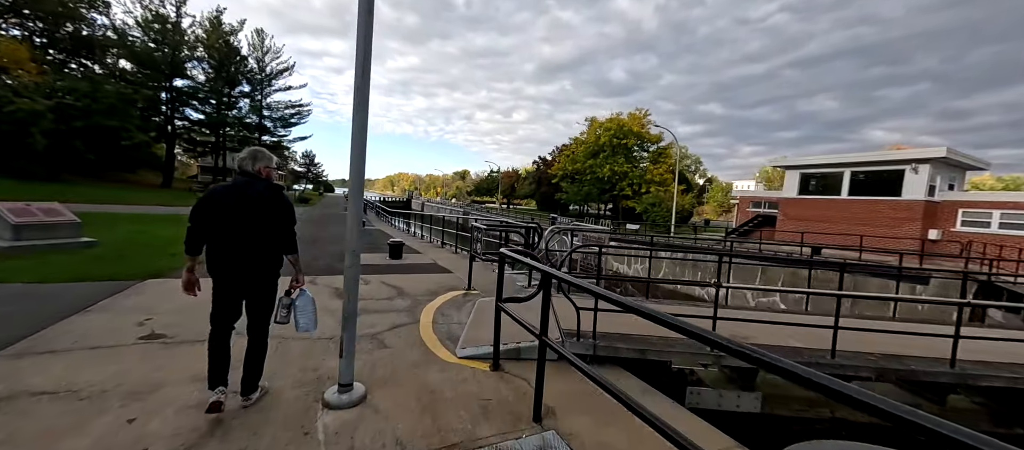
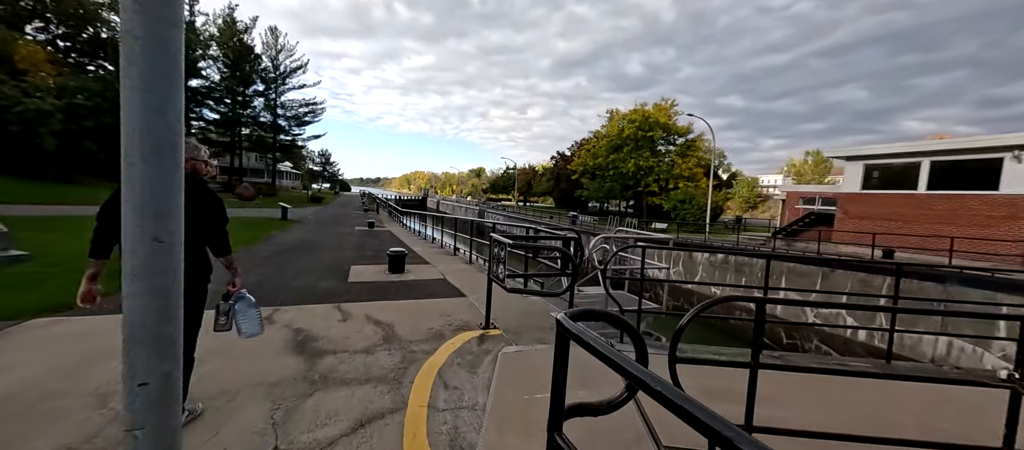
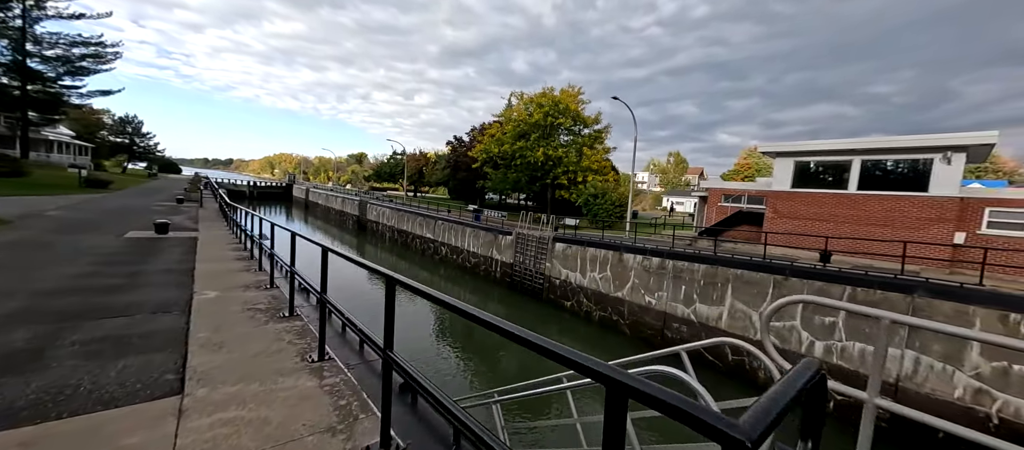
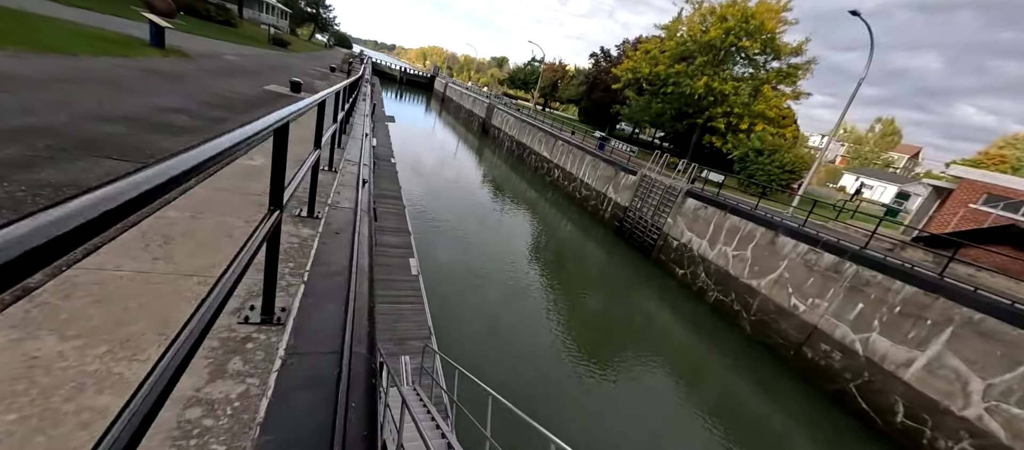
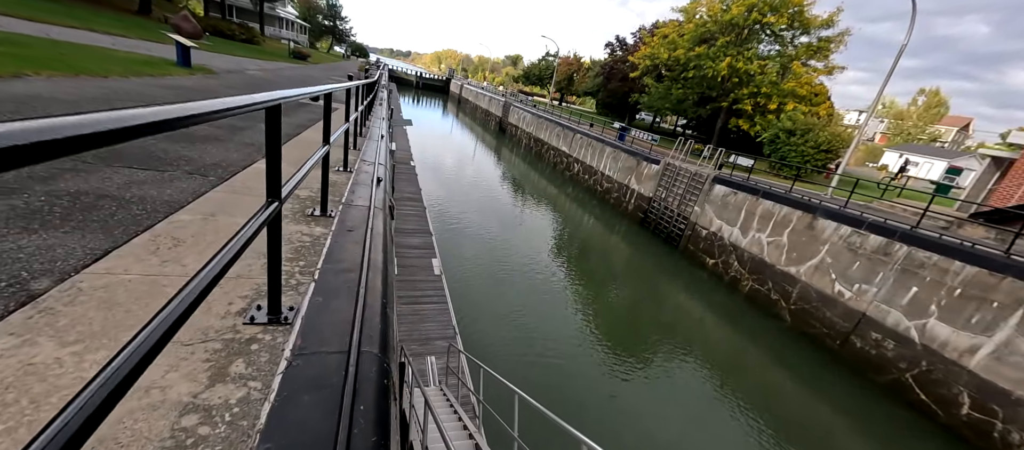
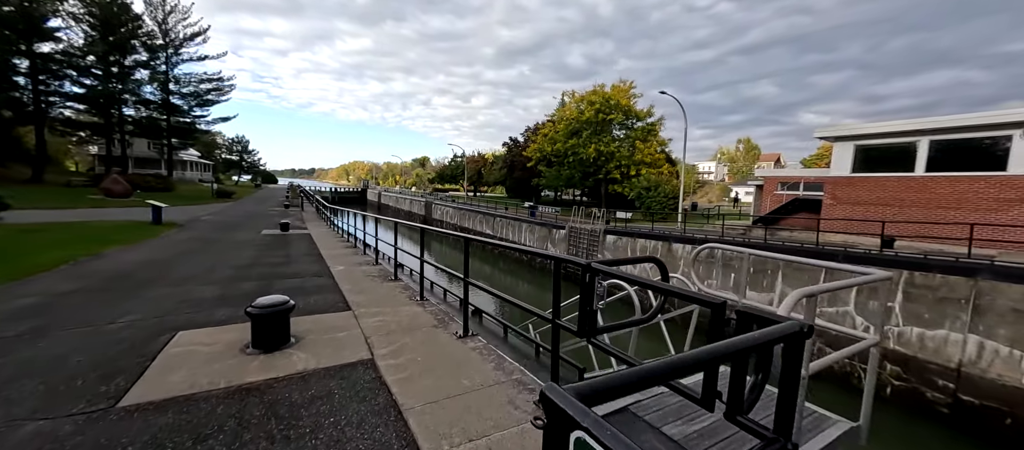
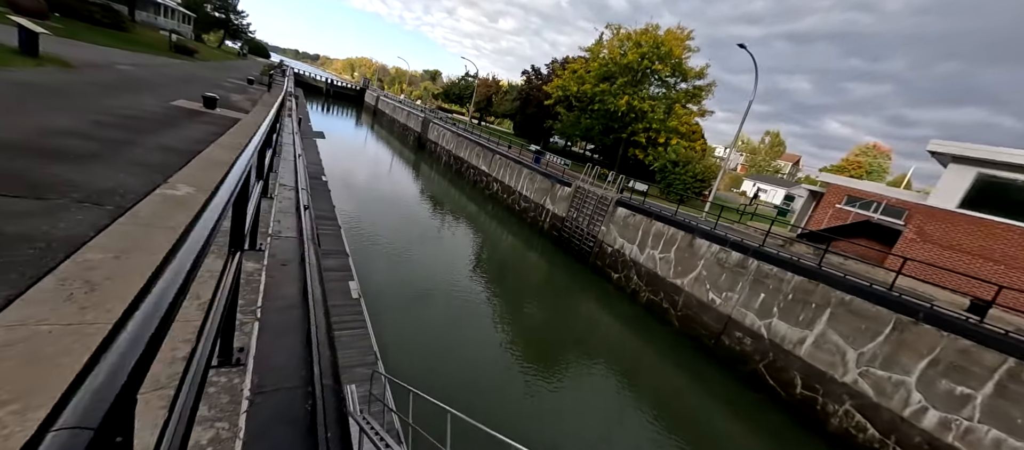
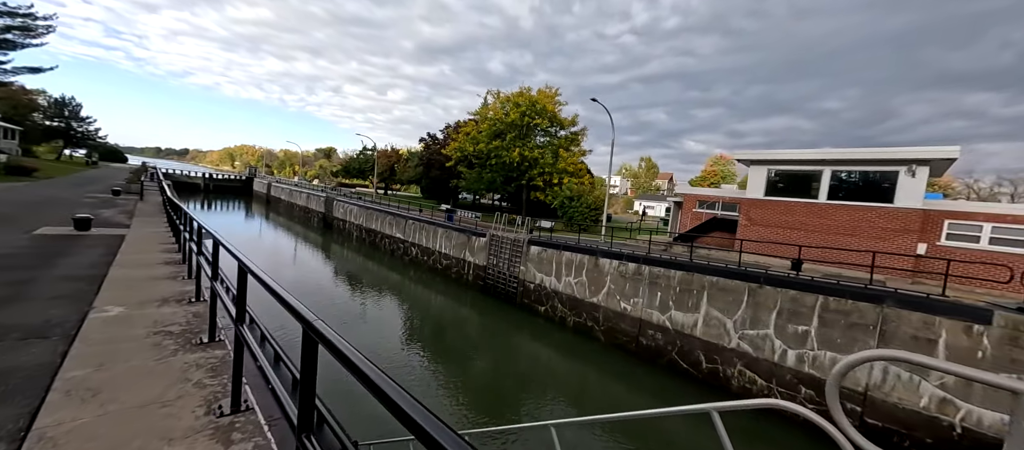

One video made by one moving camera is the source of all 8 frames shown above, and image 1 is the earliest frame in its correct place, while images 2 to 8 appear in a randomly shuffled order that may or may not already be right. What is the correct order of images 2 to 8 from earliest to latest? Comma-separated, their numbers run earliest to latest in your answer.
2, 6, 3, 8, 7, 4, 5
